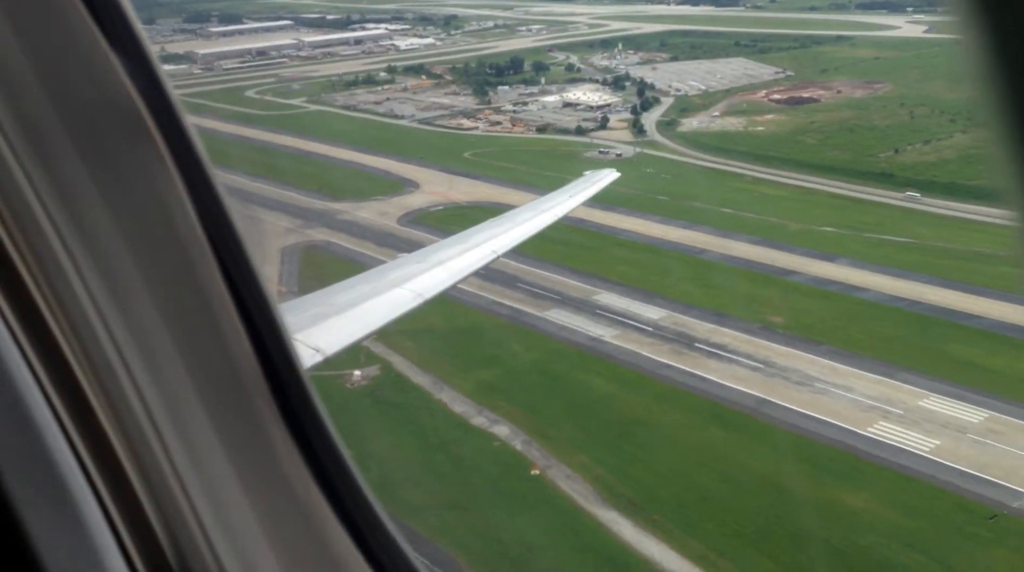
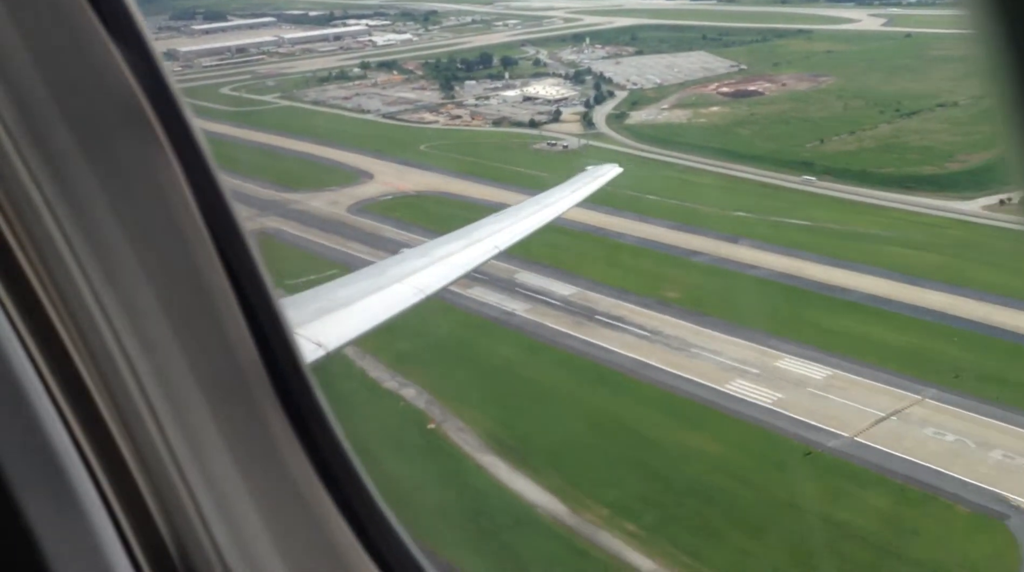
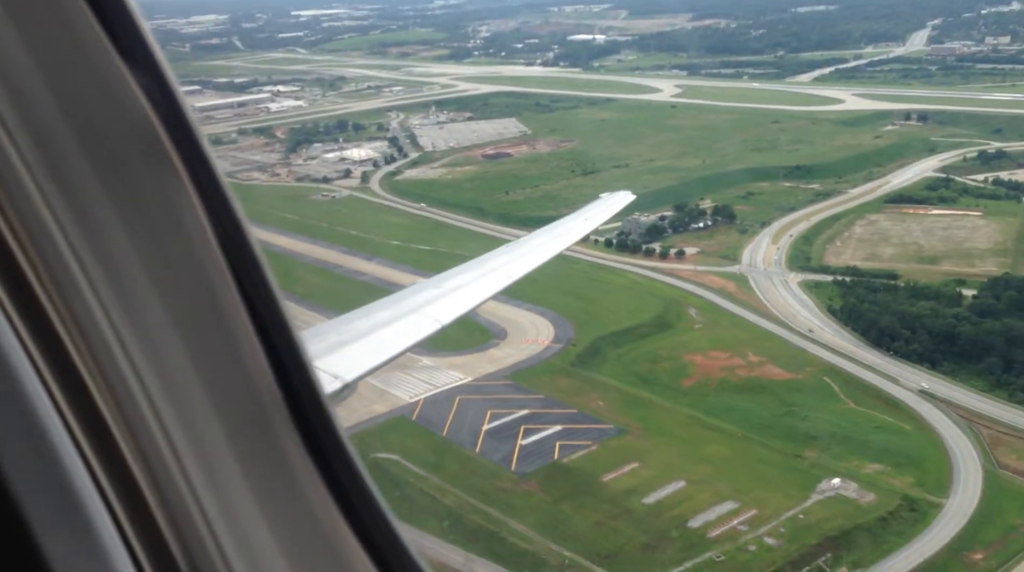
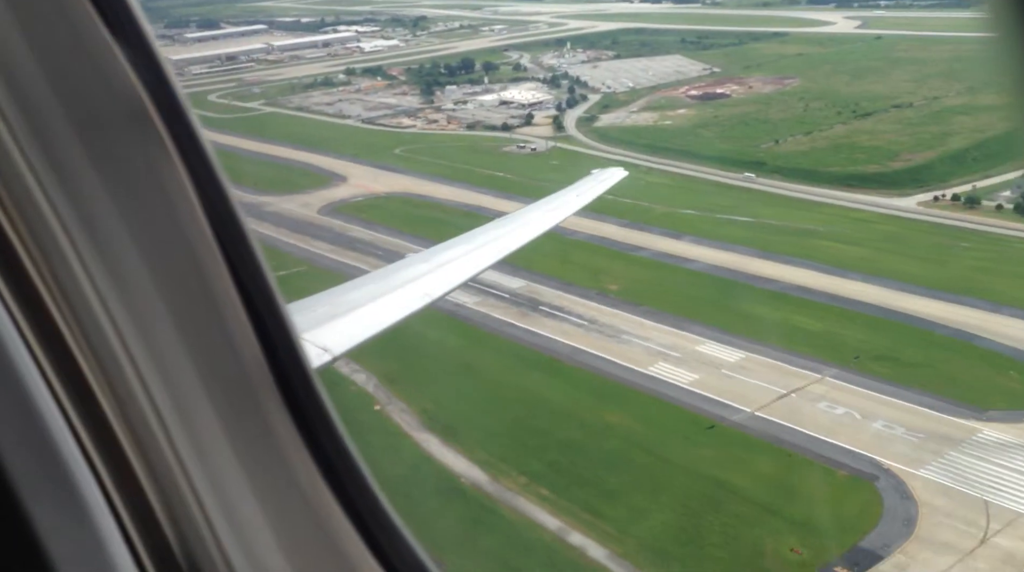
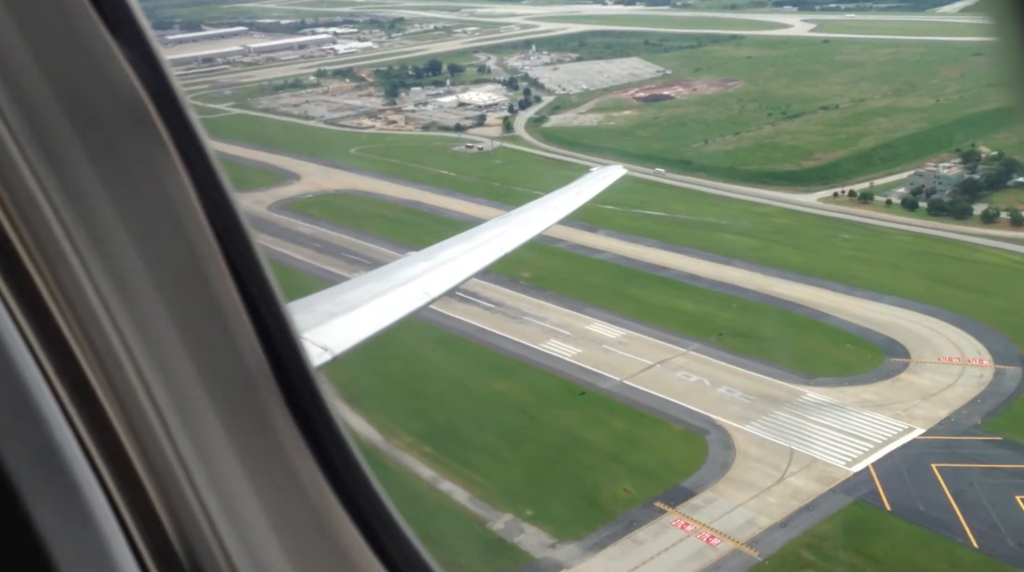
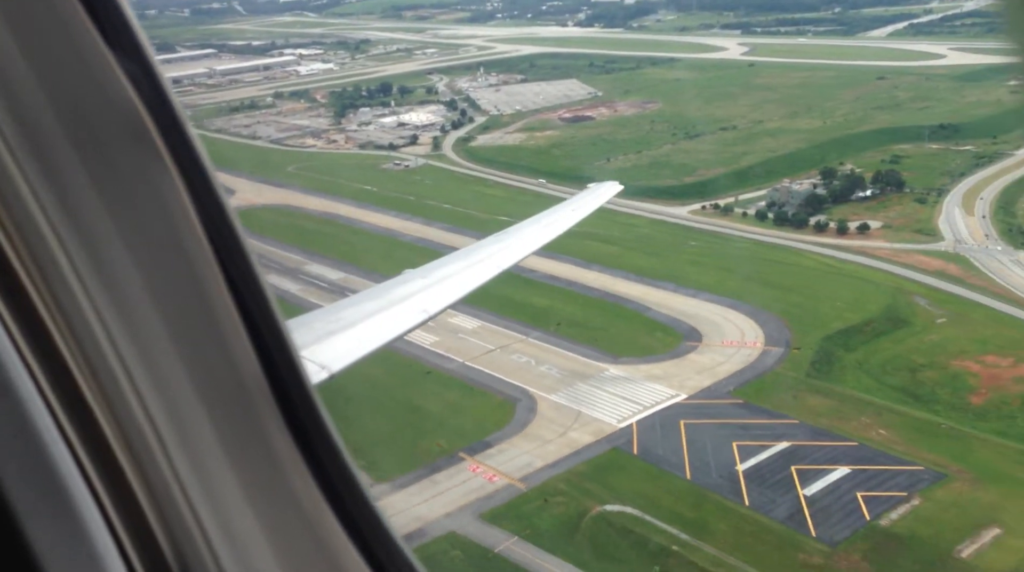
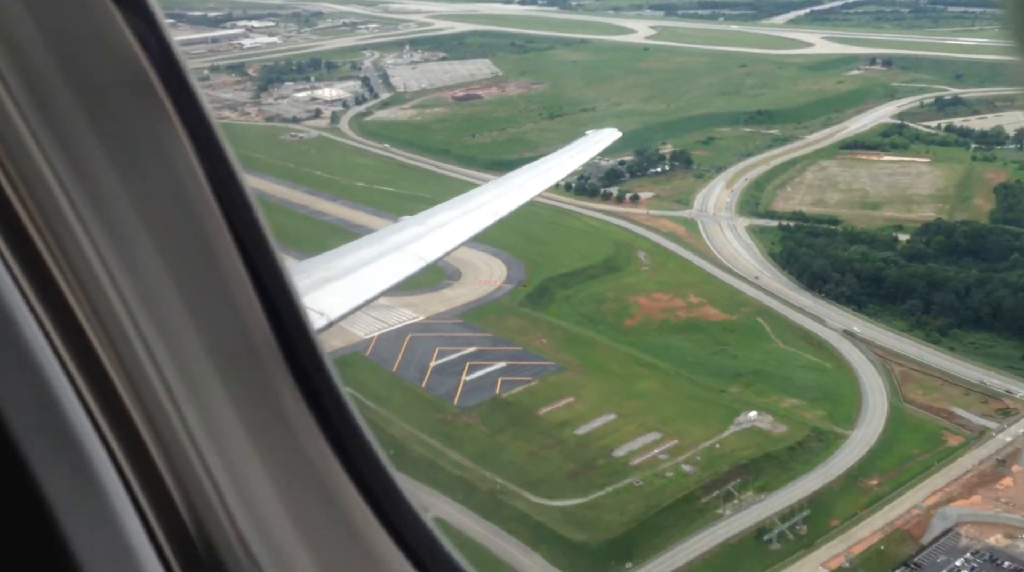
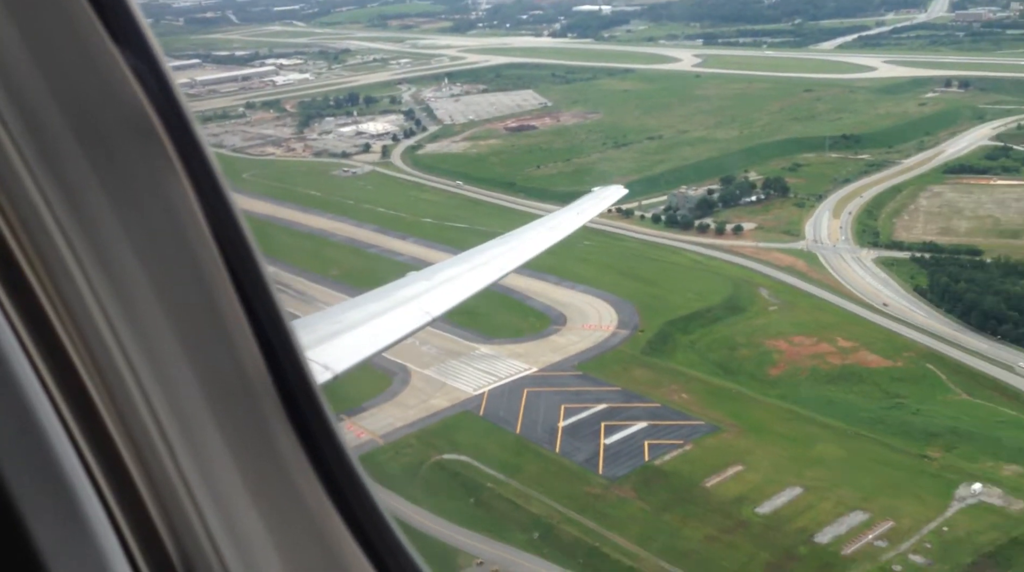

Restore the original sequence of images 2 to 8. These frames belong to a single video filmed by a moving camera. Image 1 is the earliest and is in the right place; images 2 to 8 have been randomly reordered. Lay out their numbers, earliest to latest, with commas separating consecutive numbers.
2, 4, 5, 6, 8, 3, 7
